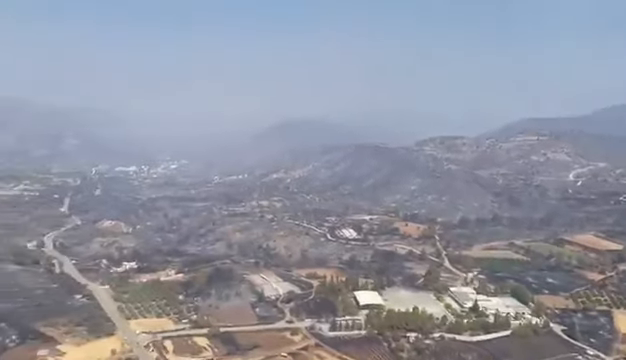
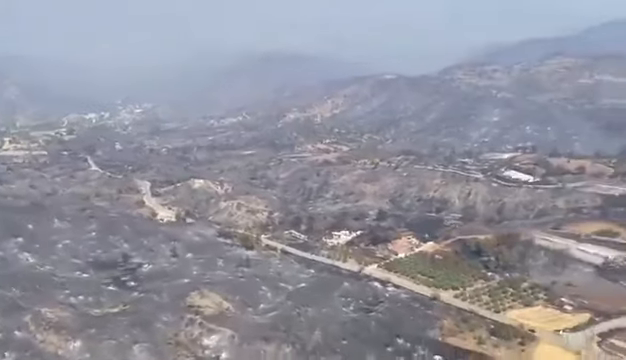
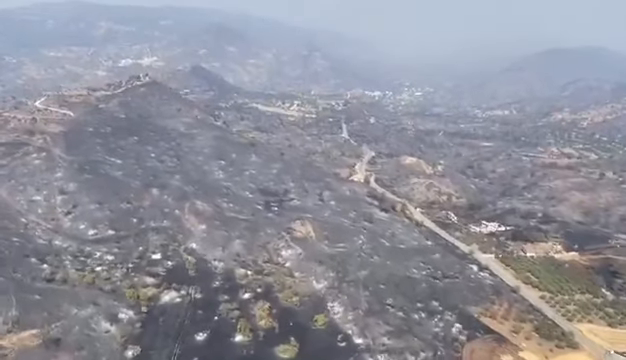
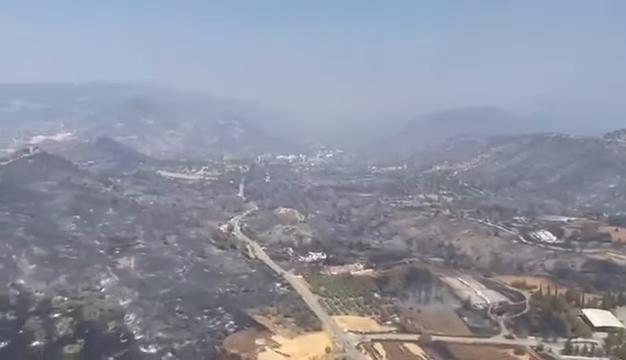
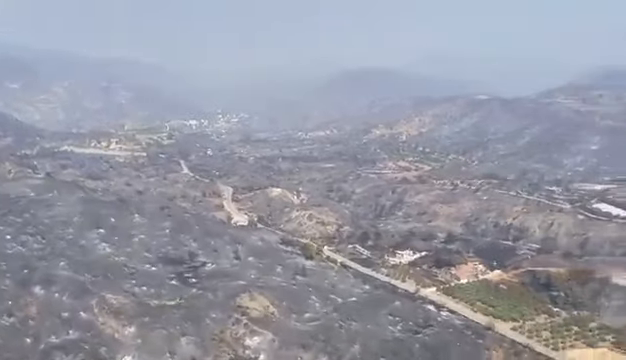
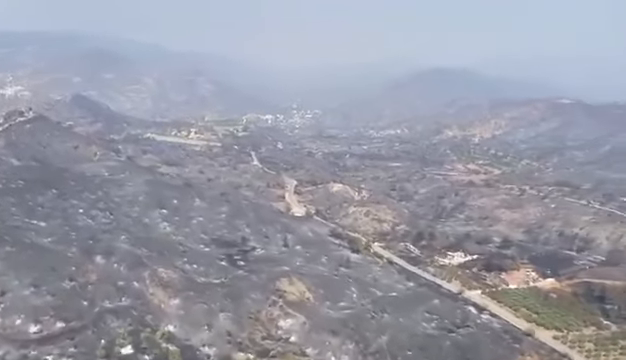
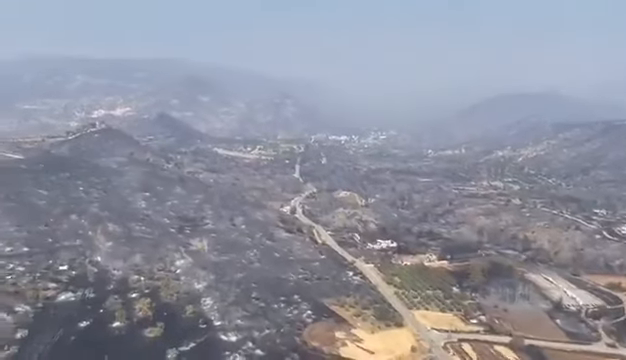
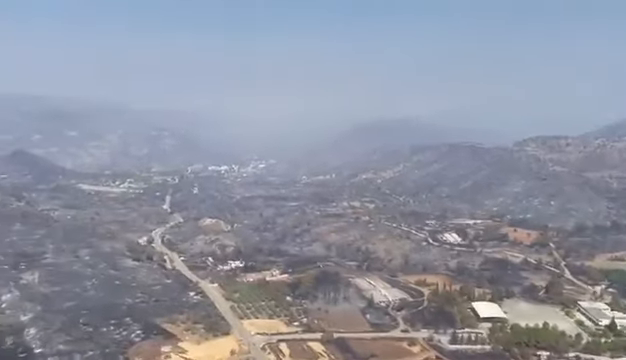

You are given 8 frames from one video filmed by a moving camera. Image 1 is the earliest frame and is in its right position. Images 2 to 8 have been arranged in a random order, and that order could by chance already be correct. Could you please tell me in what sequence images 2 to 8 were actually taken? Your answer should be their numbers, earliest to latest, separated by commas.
8, 4, 7, 3, 6, 5, 2
